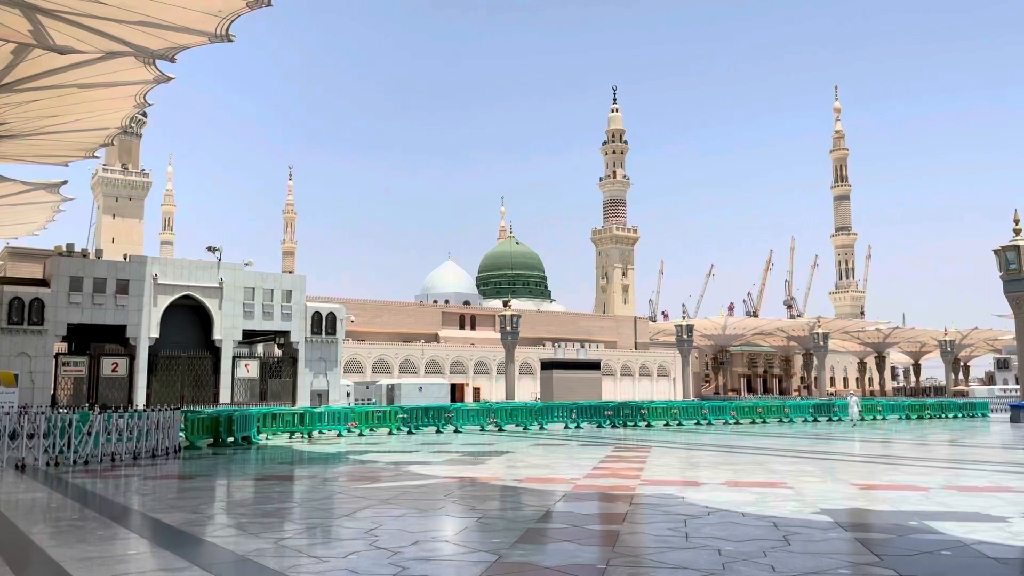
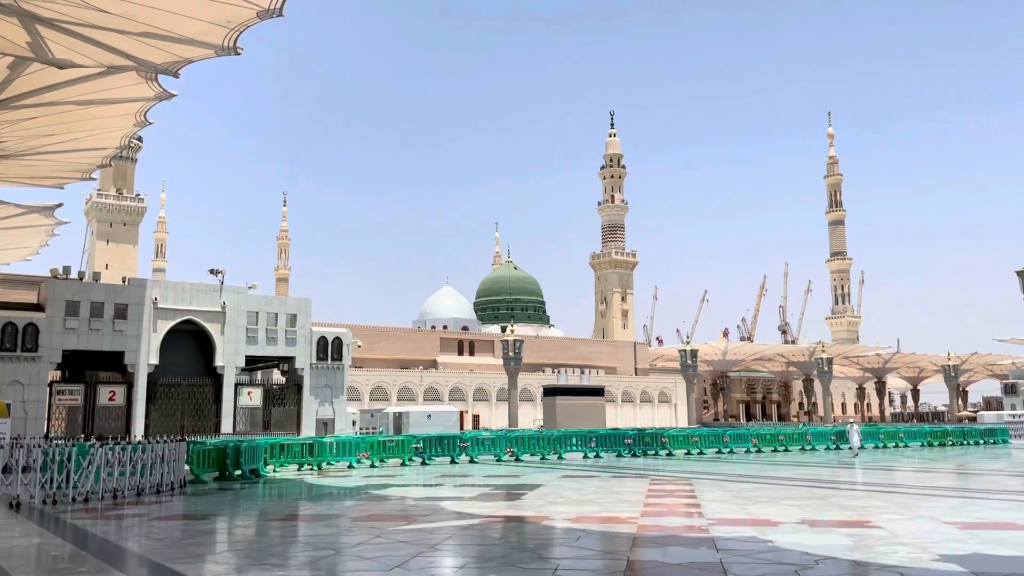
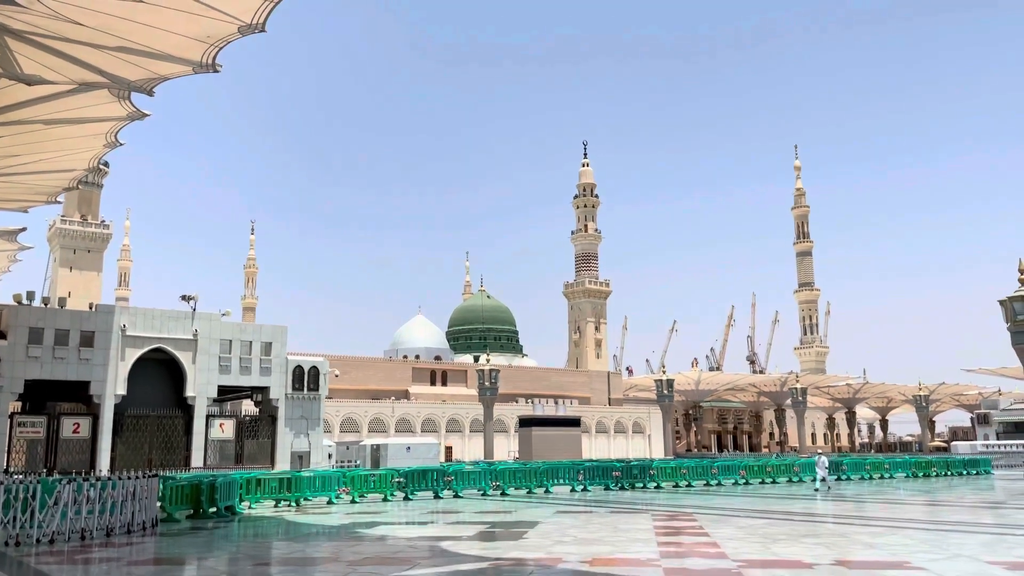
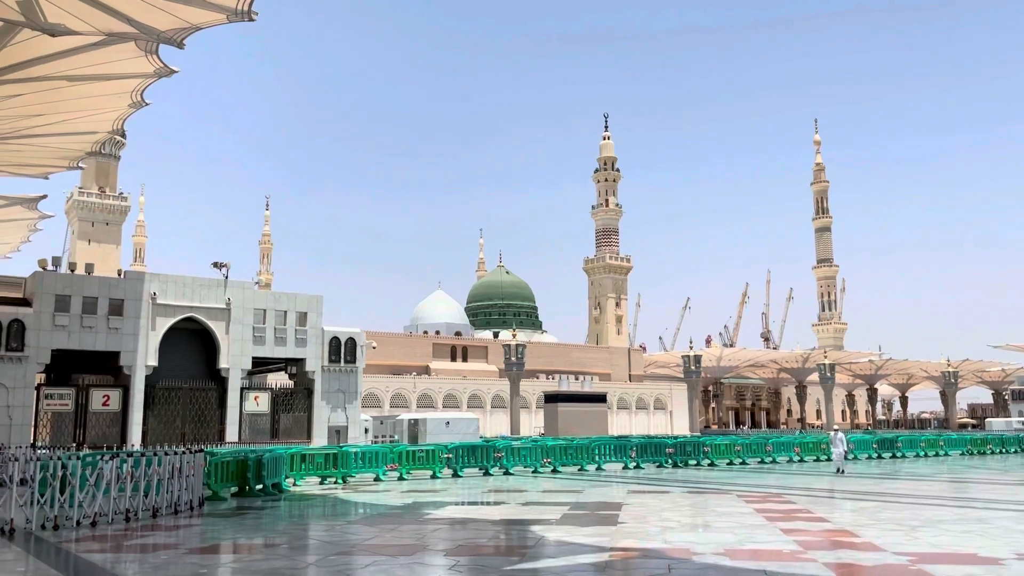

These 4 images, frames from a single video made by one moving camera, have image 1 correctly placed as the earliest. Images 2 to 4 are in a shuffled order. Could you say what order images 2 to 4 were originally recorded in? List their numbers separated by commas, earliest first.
2, 3, 4
